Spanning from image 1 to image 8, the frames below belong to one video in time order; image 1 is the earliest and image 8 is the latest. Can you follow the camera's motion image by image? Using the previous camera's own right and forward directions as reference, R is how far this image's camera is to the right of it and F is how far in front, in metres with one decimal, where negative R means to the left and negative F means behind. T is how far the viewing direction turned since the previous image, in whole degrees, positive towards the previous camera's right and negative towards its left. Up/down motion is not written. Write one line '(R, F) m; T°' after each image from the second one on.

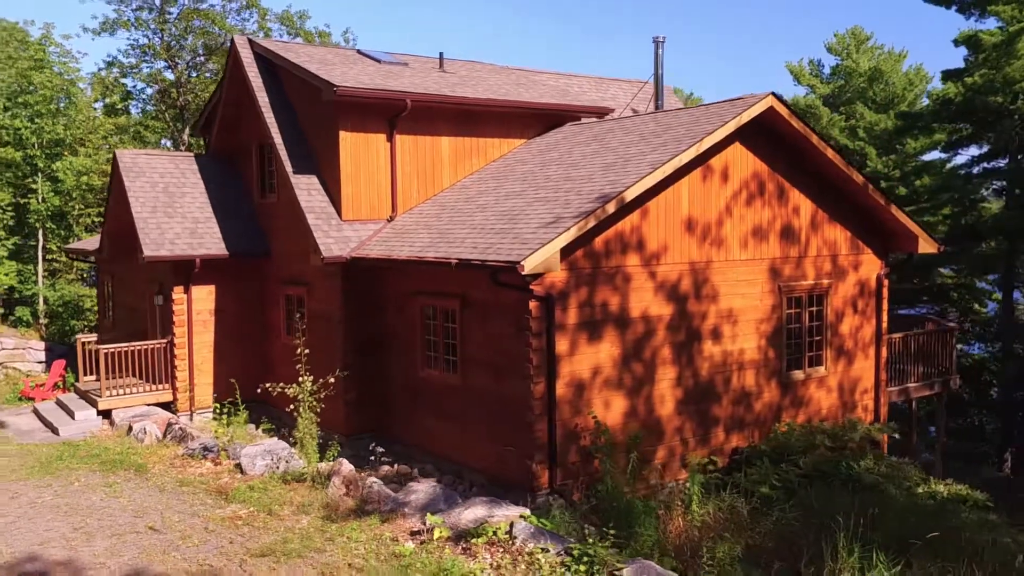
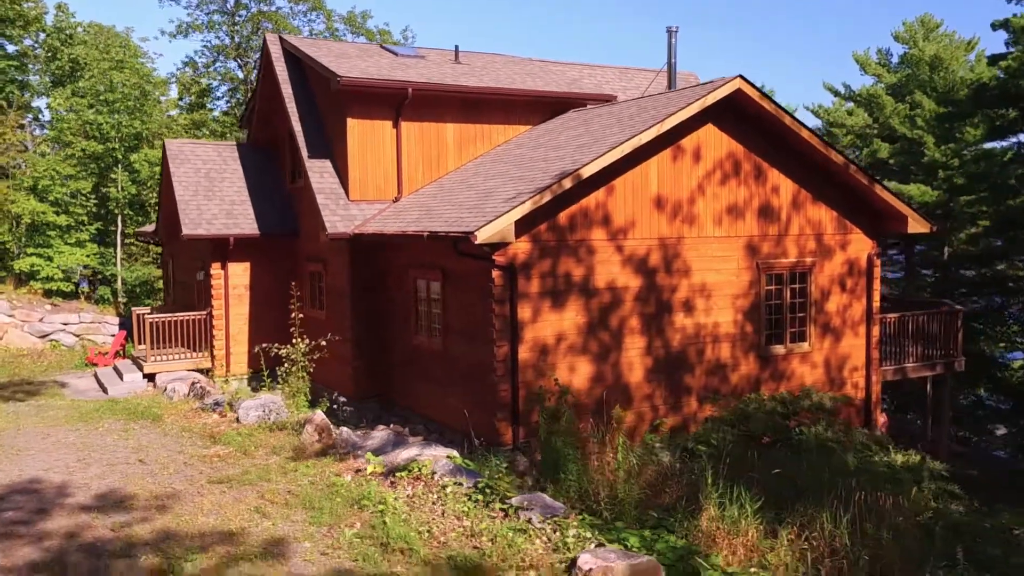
(+1.7, -0.7) m; -6°
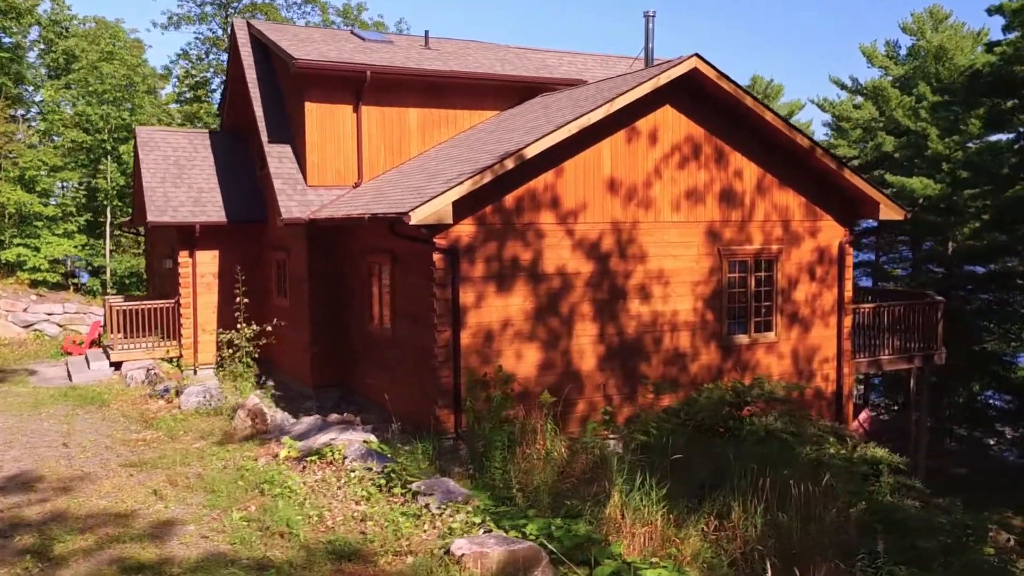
(+1.0, +0.3) m; -2°
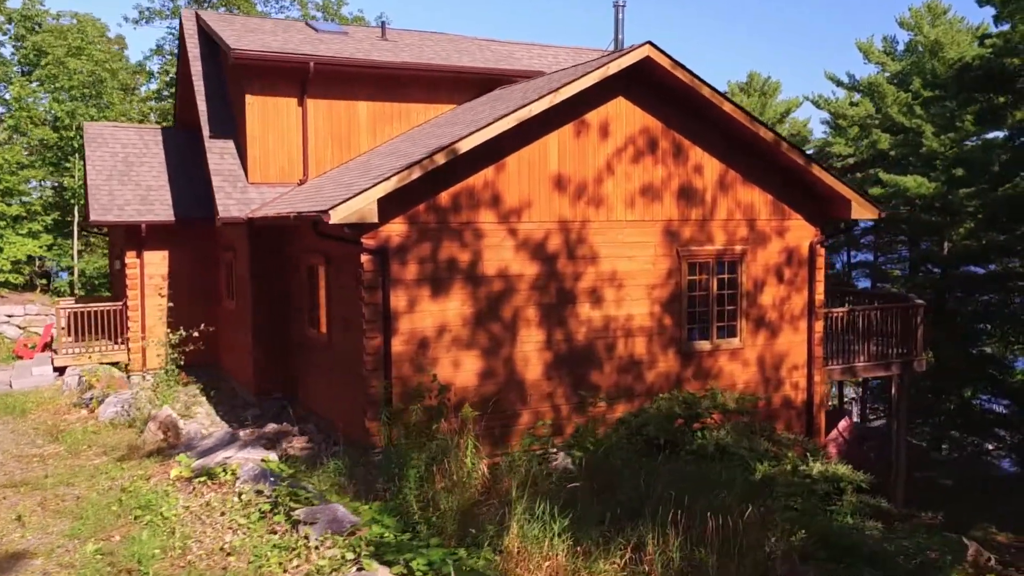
(+0.8, +0.7) m; -1°
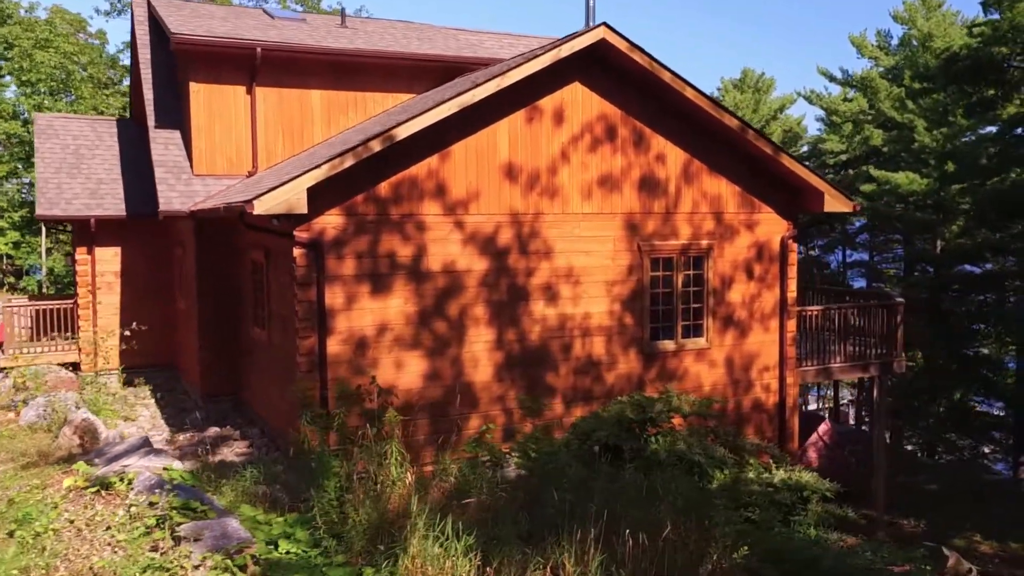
(+0.6, +0.6) m; 0°
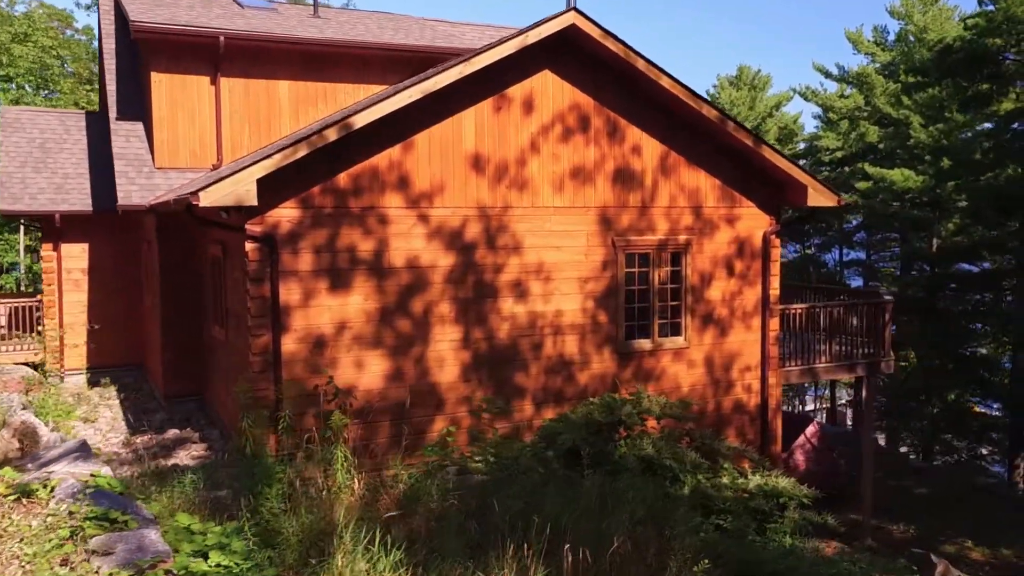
(+0.4, +0.4) m; 0°
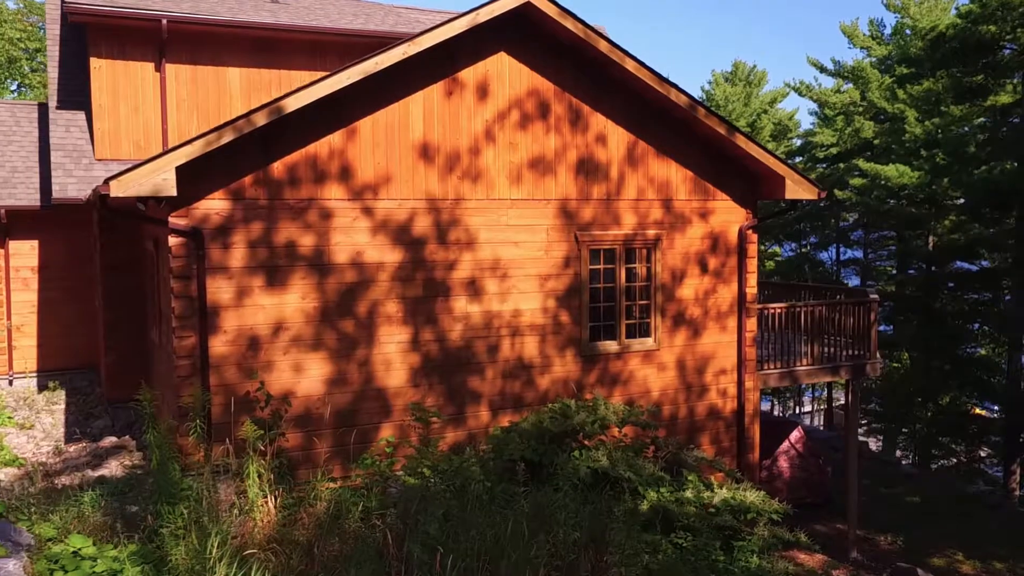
(+0.5, +0.7) m; 0°
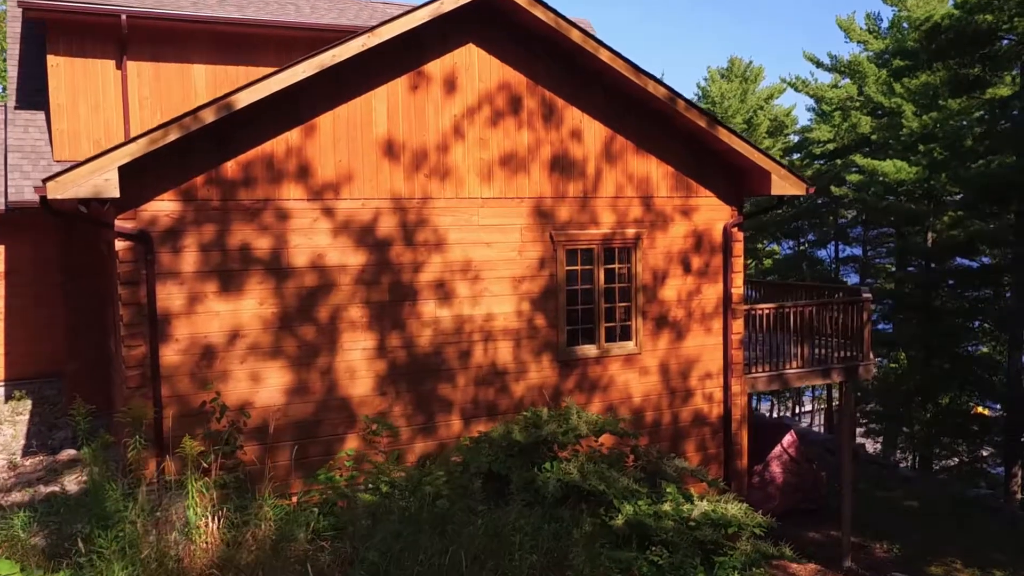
(+0.3, +0.4) m; 0°
